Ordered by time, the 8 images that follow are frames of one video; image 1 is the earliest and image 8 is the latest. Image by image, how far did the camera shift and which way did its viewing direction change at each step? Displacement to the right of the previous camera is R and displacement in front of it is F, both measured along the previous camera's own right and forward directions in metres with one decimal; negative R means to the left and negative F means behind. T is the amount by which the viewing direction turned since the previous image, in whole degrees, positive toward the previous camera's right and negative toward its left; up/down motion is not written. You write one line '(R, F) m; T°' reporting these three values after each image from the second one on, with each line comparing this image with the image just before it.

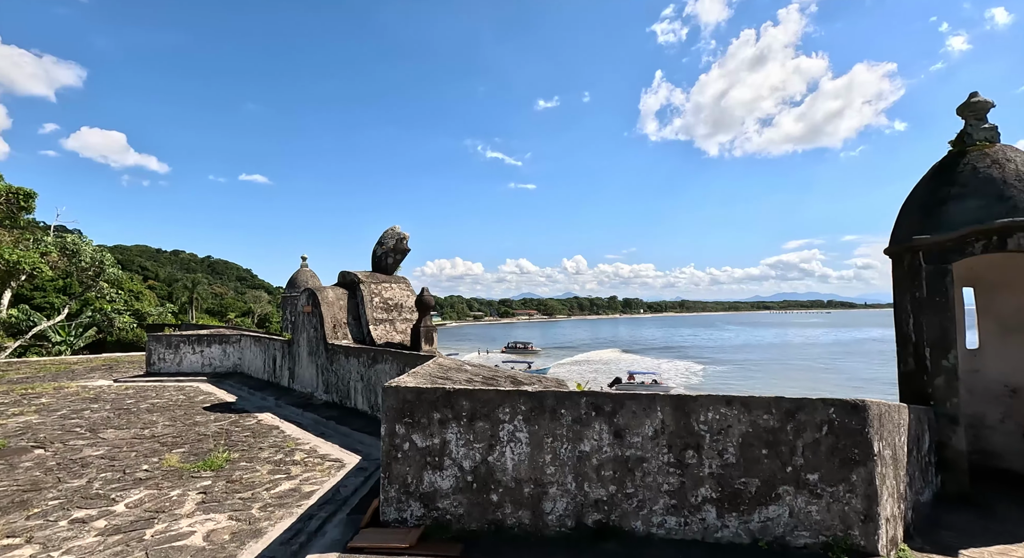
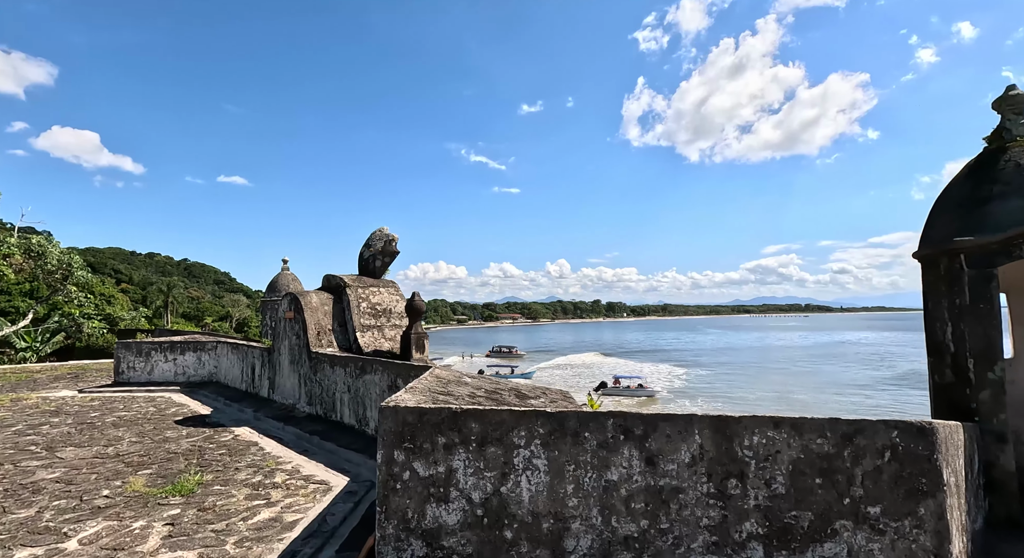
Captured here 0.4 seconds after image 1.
(-0.2, +0.4) m; +2°
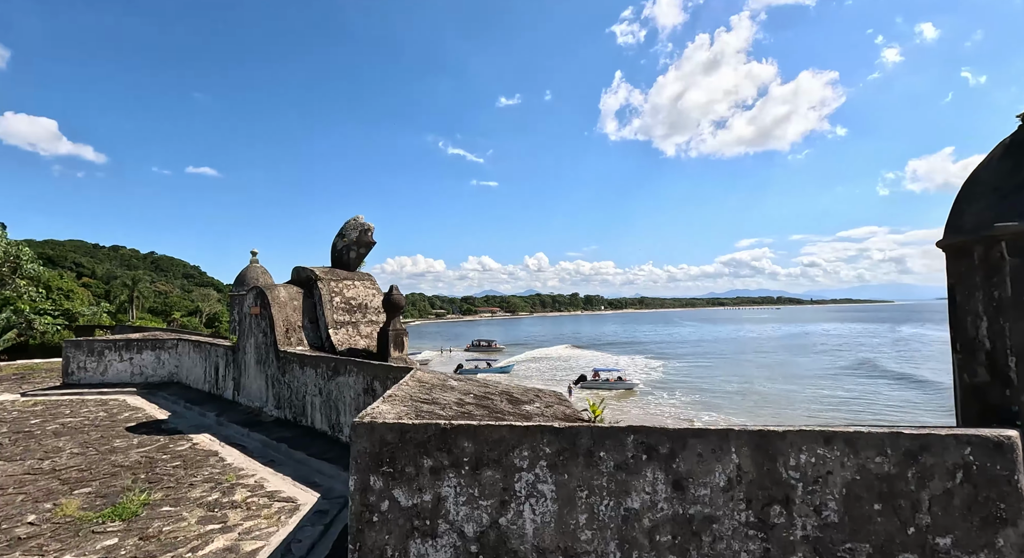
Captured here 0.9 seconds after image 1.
(-0.1, +0.4) m; +2°
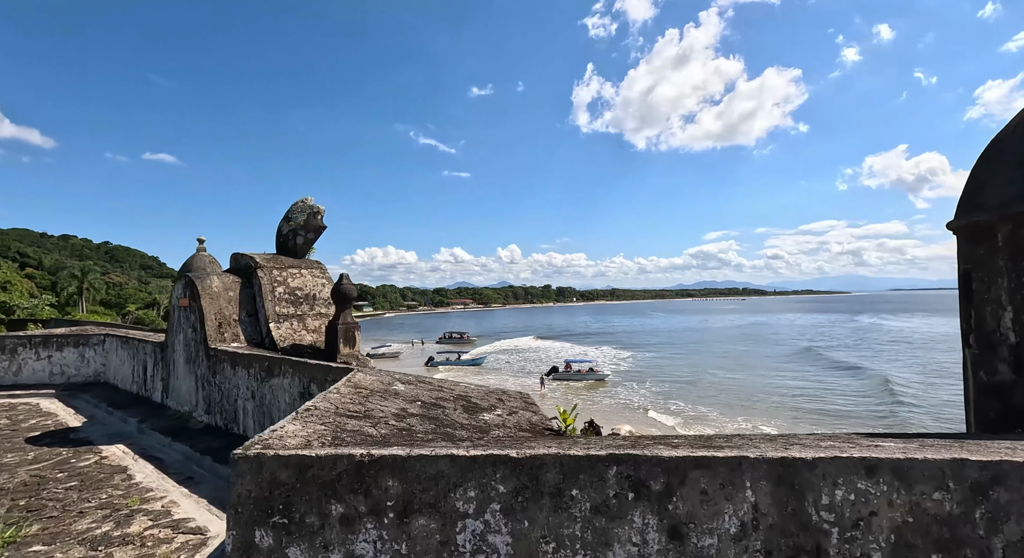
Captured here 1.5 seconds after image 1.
(+0.1, +0.6) m; +3°
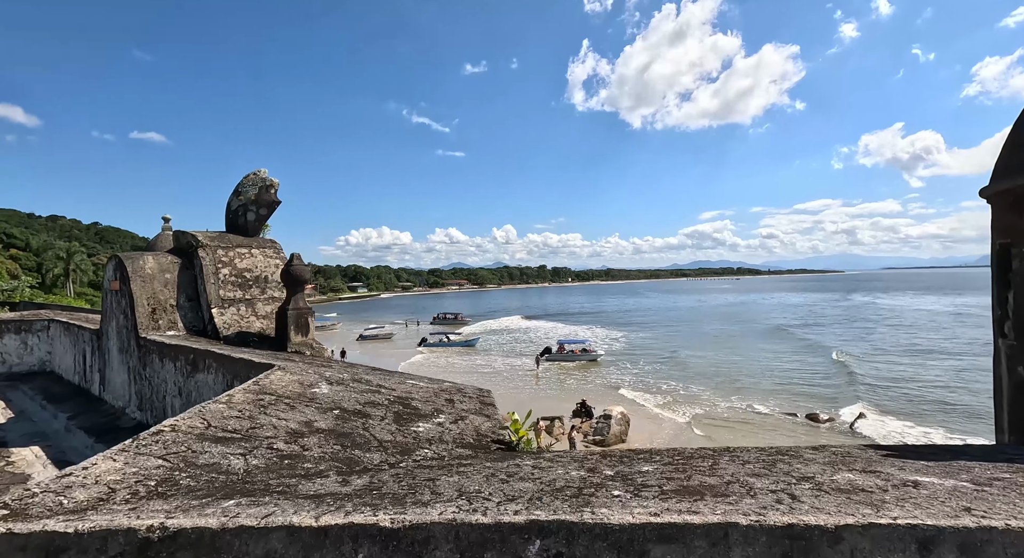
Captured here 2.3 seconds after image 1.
(+0.3, +0.6) m; +1°
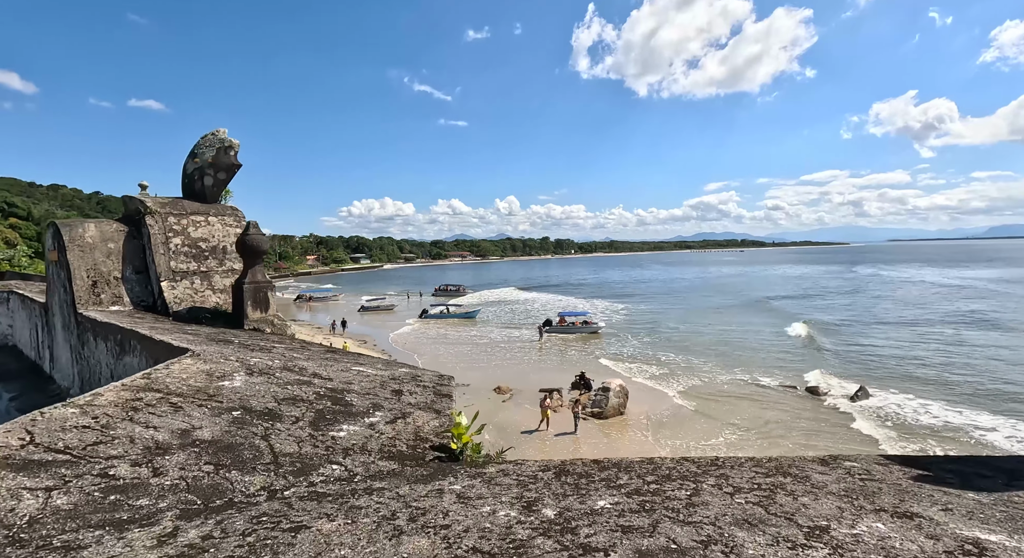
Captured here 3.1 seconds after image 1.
(+0.2, +0.5) m; 0°
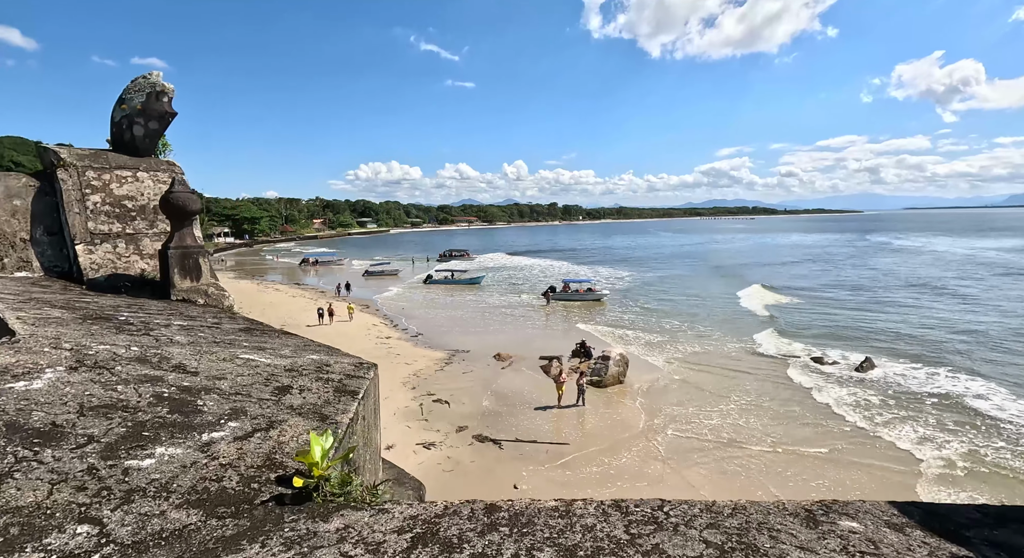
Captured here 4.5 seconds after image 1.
(+0.4, +0.6) m; -1°
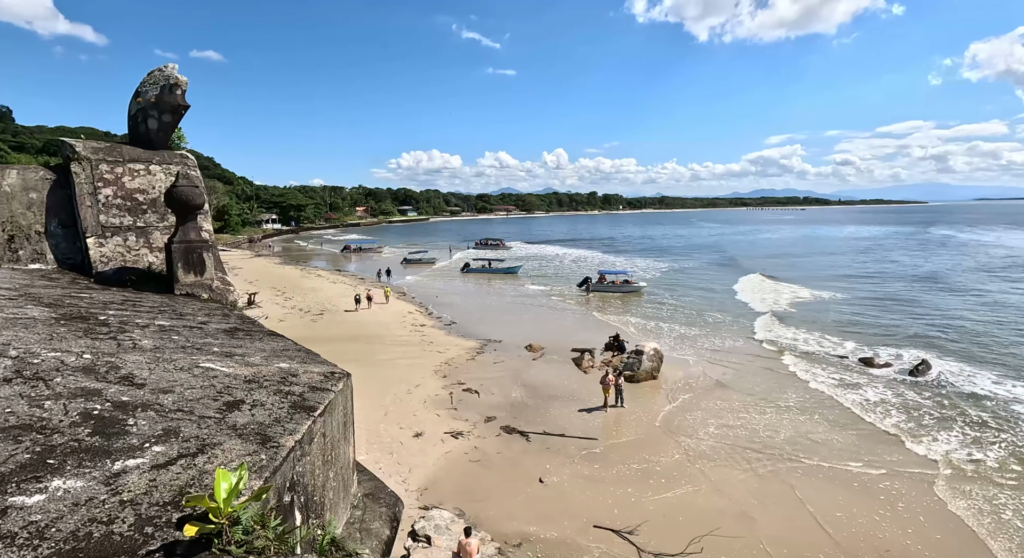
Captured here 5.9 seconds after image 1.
(+0.3, +0.2) m; -4°
